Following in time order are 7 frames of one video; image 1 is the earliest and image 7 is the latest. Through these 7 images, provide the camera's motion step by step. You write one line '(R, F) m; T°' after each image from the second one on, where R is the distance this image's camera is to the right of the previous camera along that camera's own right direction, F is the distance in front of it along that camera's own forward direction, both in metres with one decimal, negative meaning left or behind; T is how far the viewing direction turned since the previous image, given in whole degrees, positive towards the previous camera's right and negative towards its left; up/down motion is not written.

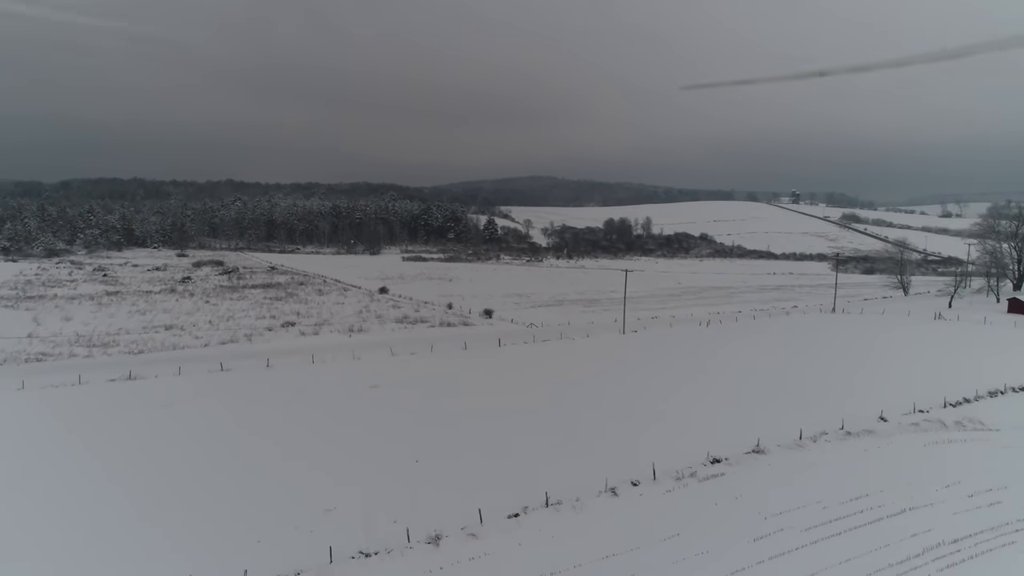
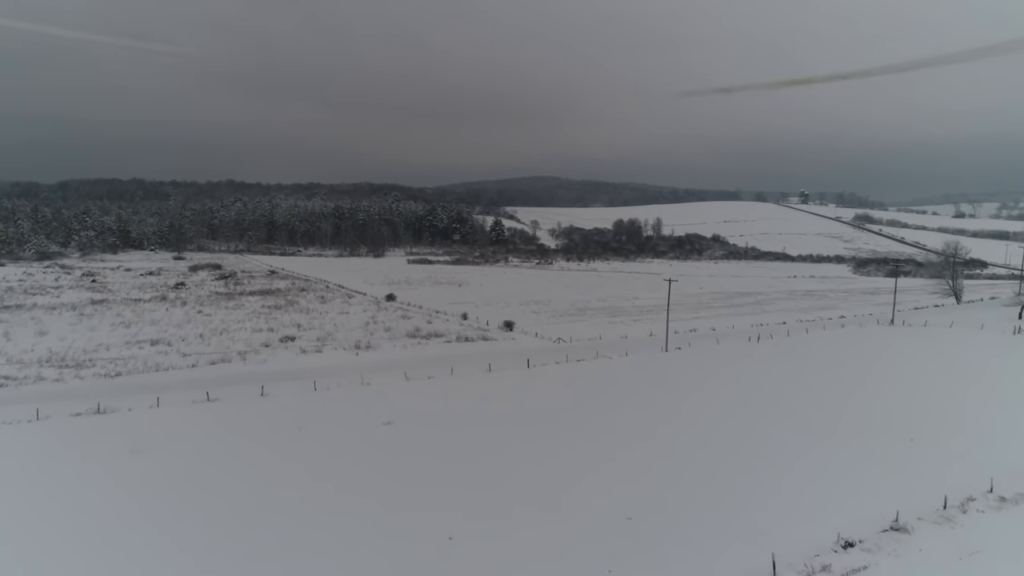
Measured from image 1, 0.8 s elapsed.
(-0.6, +2.3) m; 0°
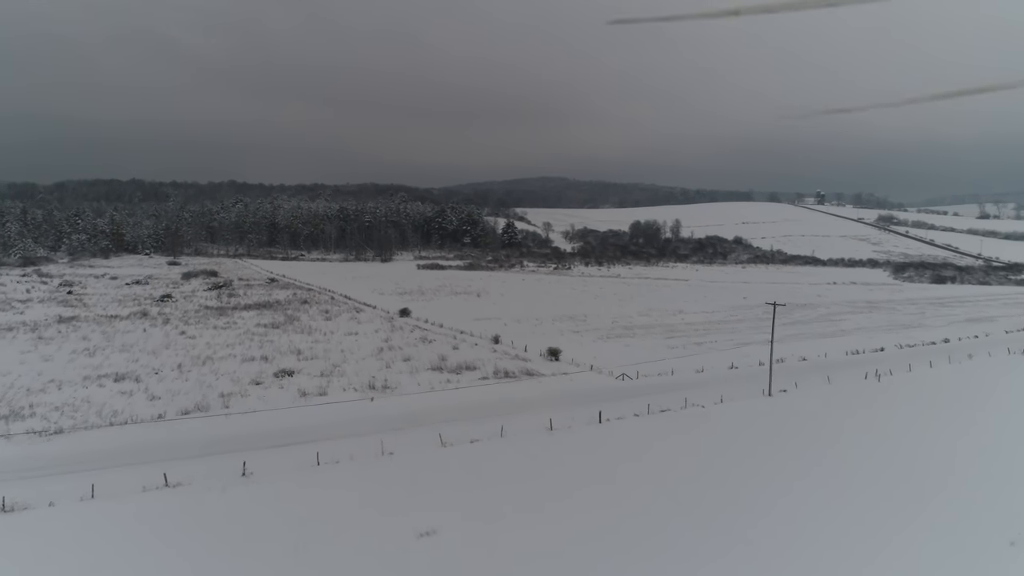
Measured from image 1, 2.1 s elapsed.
(-1.1, +3.9) m; 0°
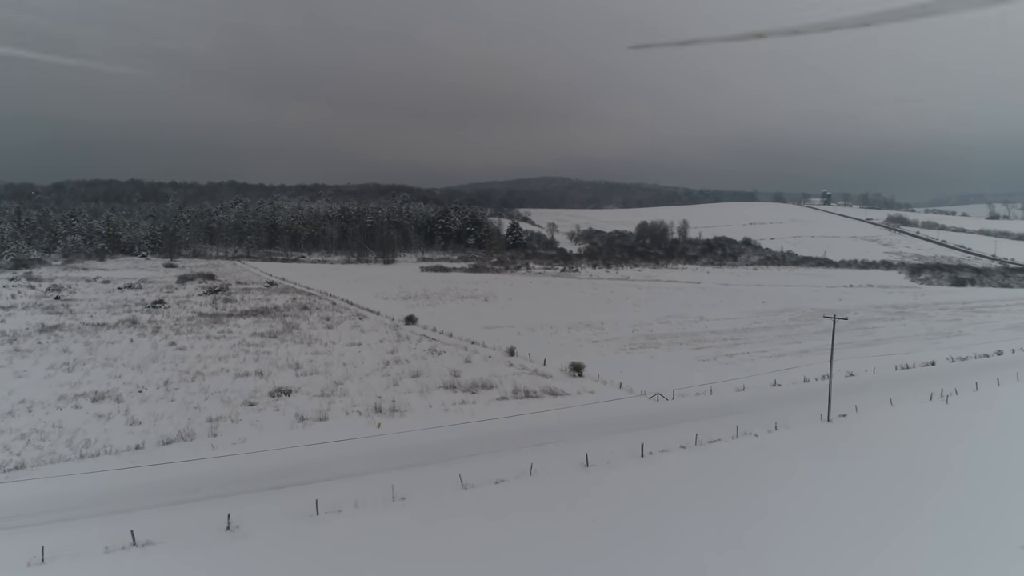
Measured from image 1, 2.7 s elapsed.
(-0.4, +1.6) m; 0°
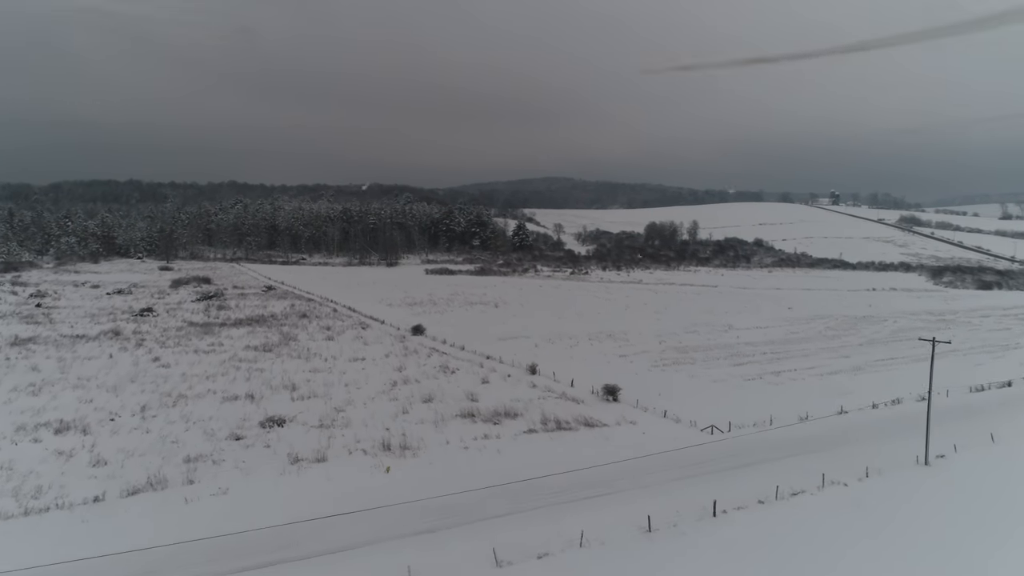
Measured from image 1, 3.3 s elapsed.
(-0.5, +2.0) m; 0°
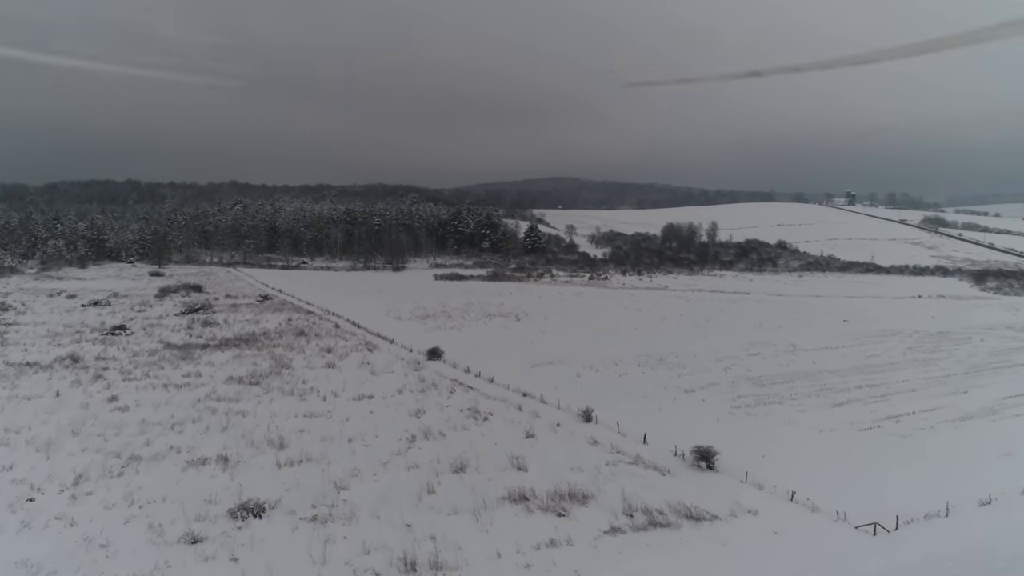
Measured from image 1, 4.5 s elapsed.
(-0.8, +3.6) m; 0°
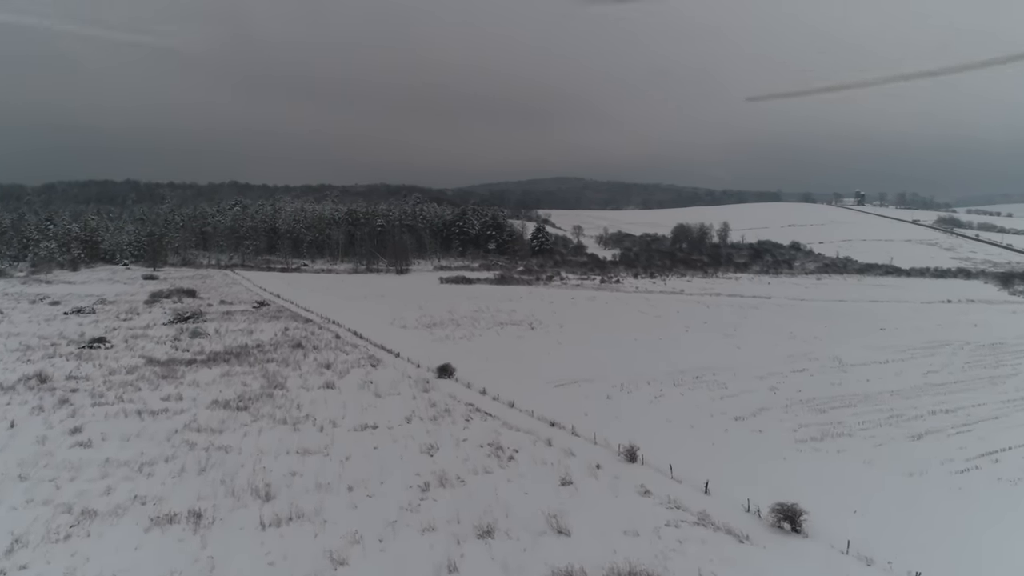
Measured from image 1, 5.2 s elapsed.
(-0.4, +2.0) m; 0°
